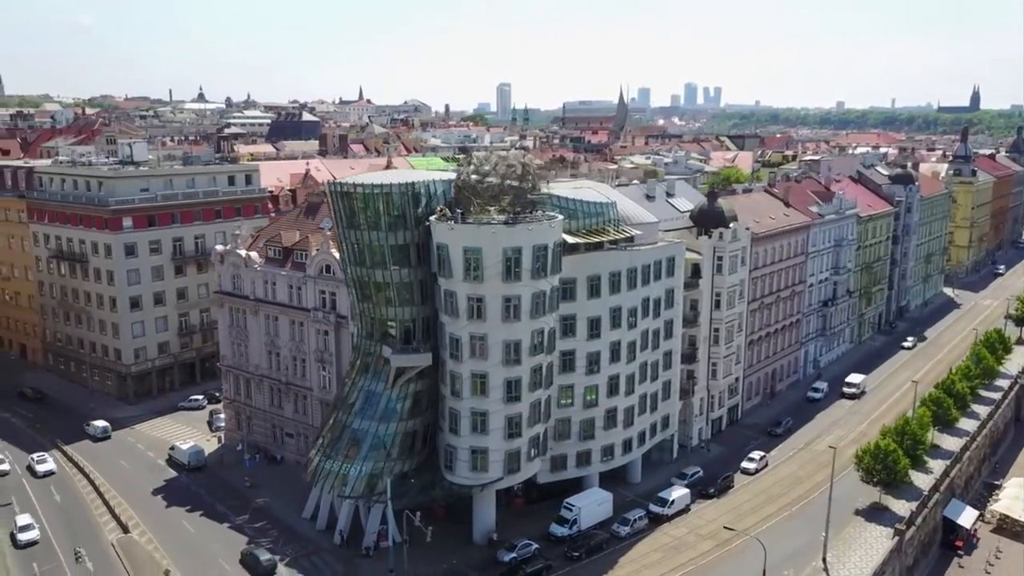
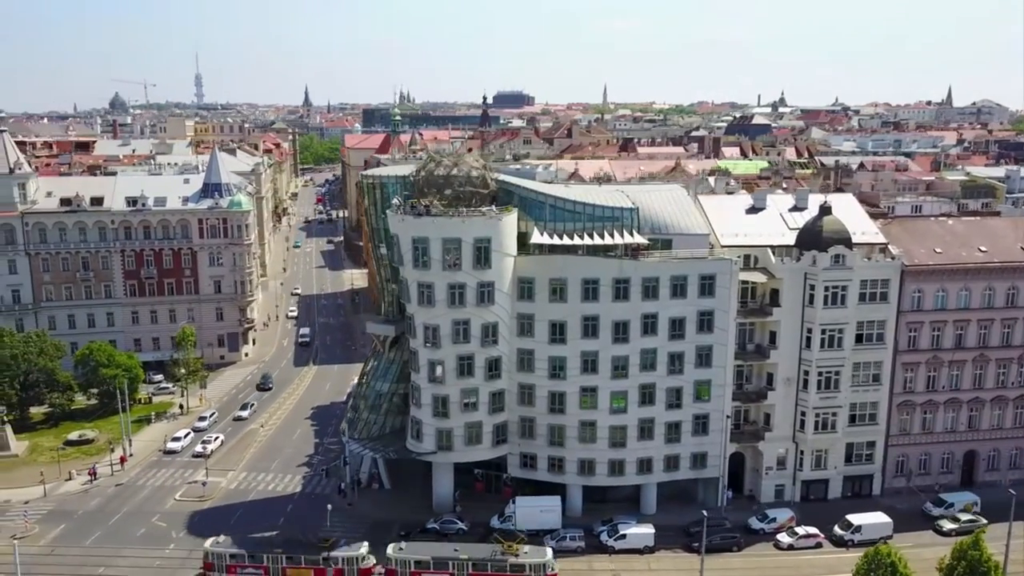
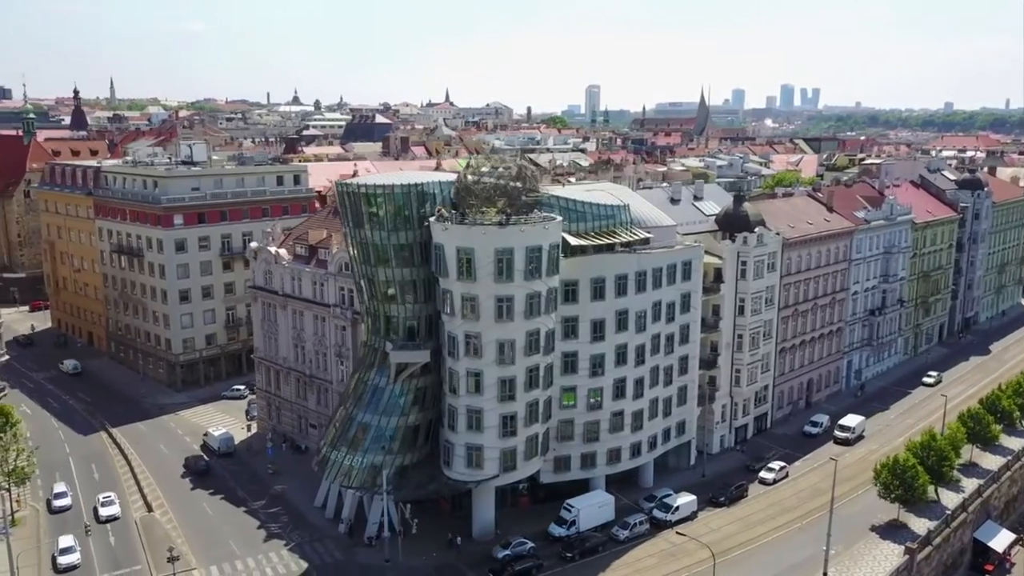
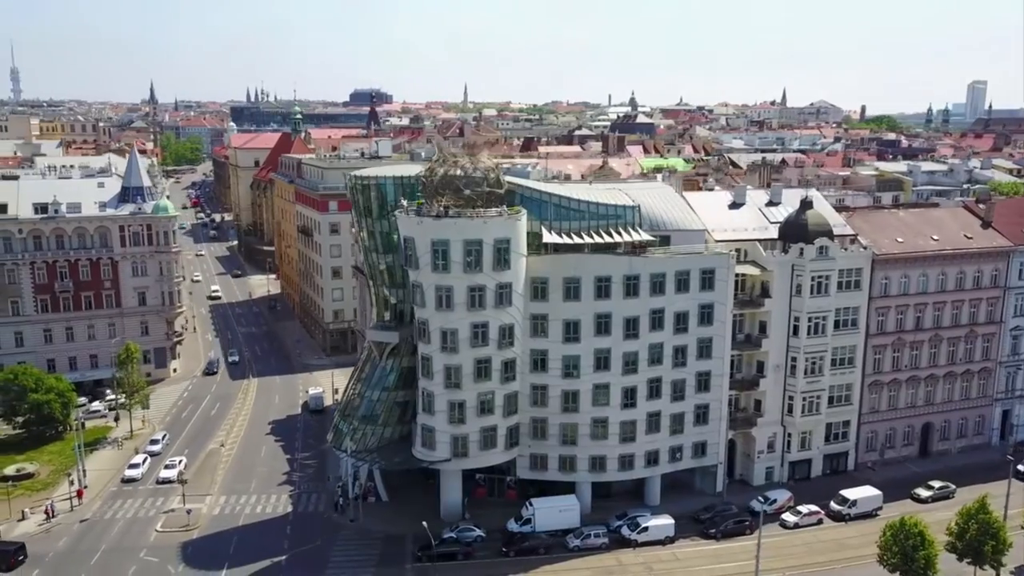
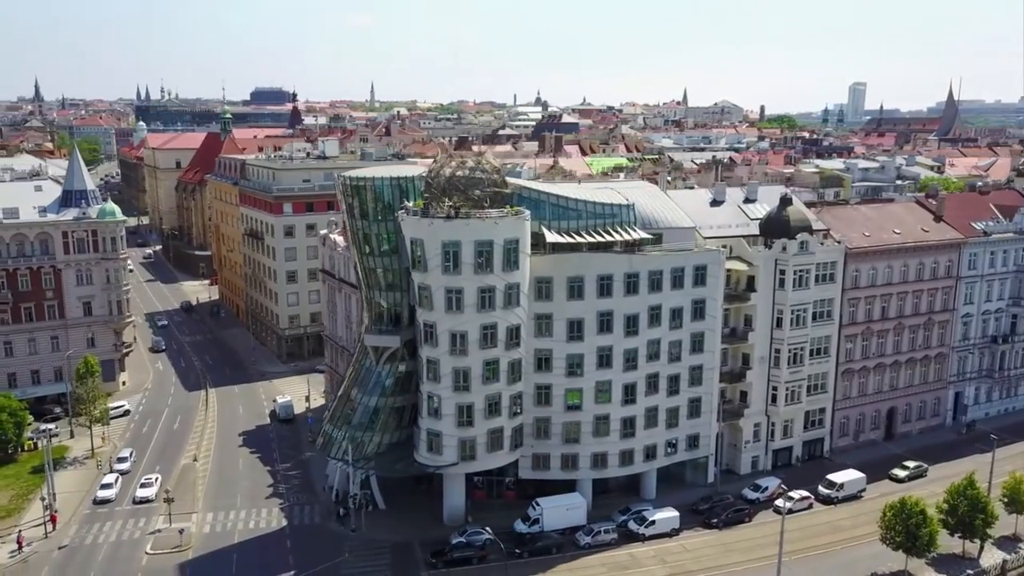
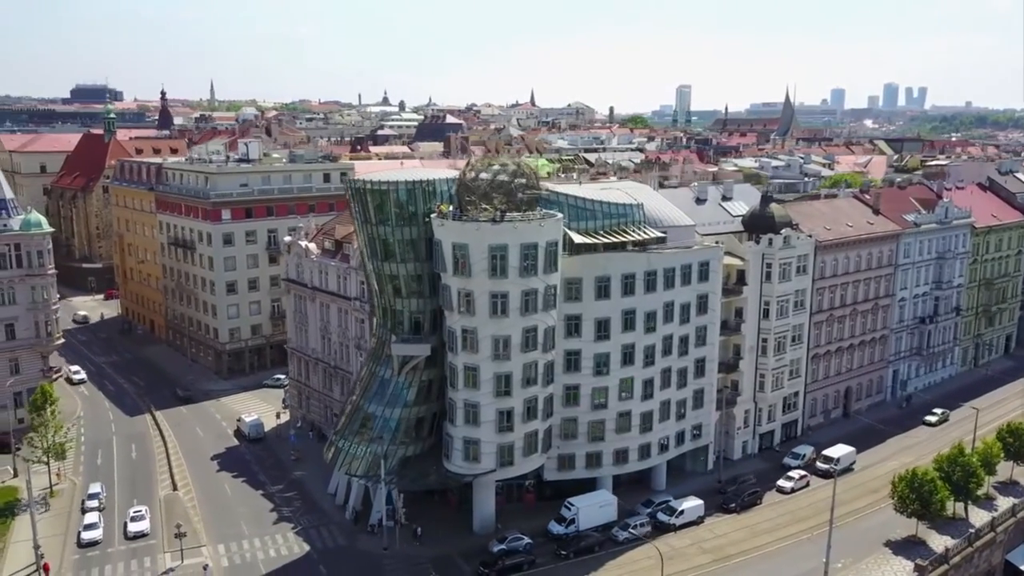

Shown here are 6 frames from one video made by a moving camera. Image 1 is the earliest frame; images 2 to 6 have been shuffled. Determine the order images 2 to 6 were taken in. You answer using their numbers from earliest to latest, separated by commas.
3, 6, 5, 4, 2
